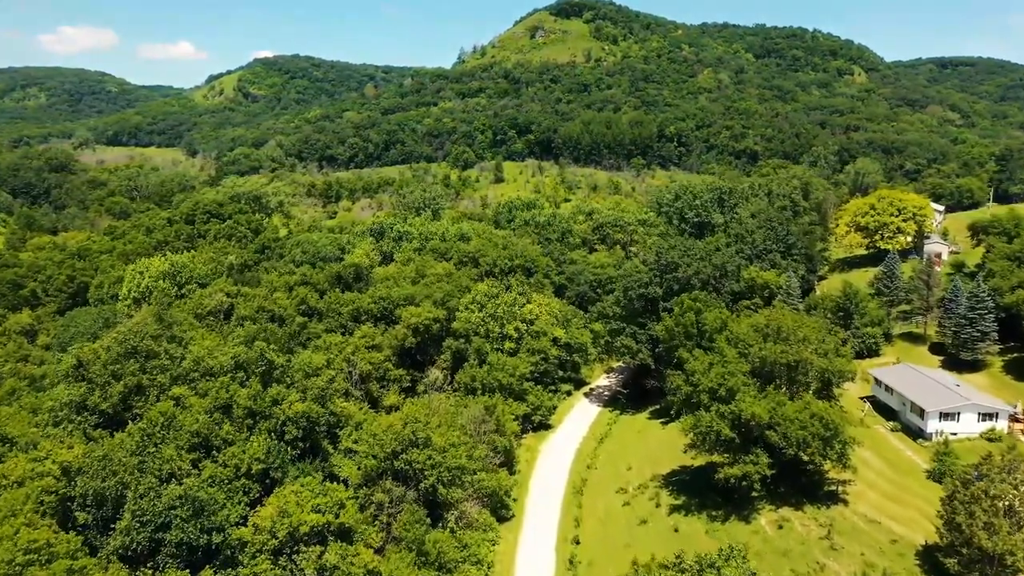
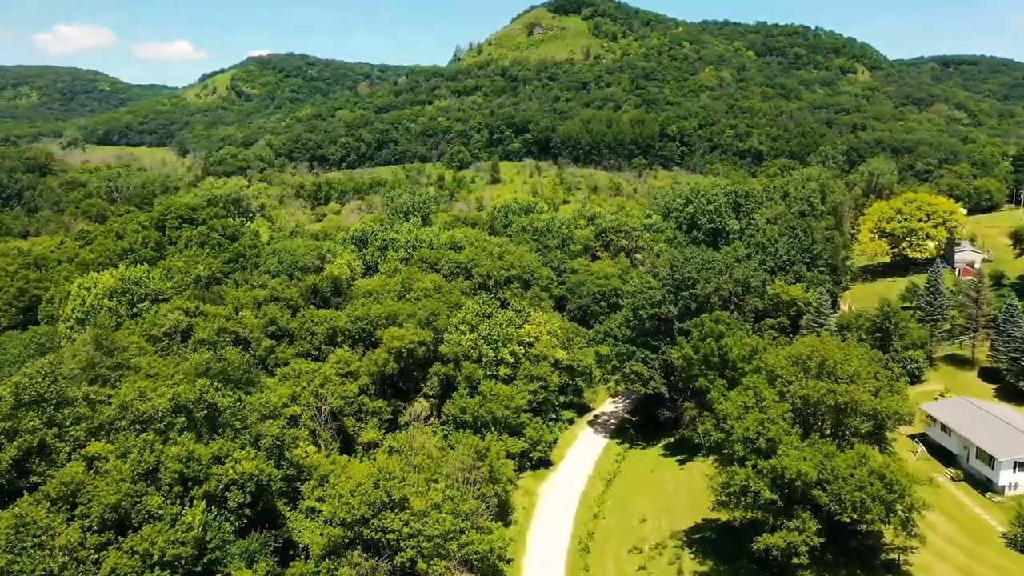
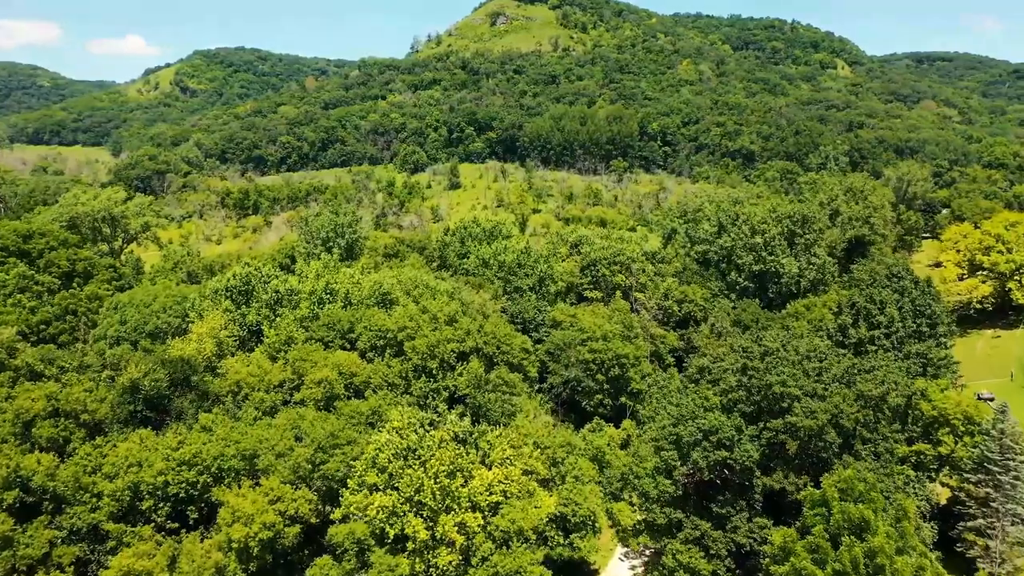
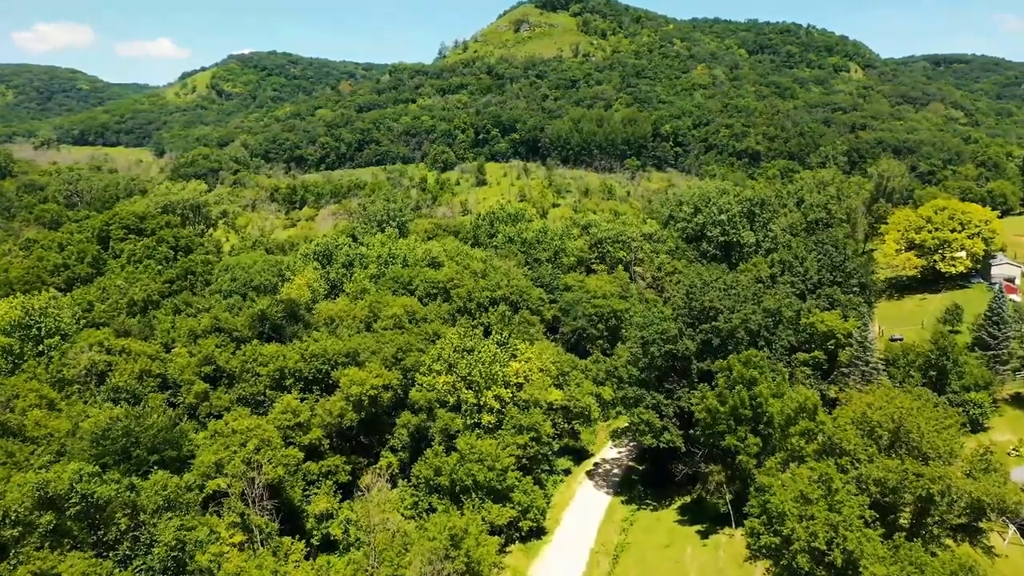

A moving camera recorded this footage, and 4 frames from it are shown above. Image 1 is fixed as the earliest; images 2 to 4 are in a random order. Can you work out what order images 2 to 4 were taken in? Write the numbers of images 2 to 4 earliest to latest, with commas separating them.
2, 4, 3
